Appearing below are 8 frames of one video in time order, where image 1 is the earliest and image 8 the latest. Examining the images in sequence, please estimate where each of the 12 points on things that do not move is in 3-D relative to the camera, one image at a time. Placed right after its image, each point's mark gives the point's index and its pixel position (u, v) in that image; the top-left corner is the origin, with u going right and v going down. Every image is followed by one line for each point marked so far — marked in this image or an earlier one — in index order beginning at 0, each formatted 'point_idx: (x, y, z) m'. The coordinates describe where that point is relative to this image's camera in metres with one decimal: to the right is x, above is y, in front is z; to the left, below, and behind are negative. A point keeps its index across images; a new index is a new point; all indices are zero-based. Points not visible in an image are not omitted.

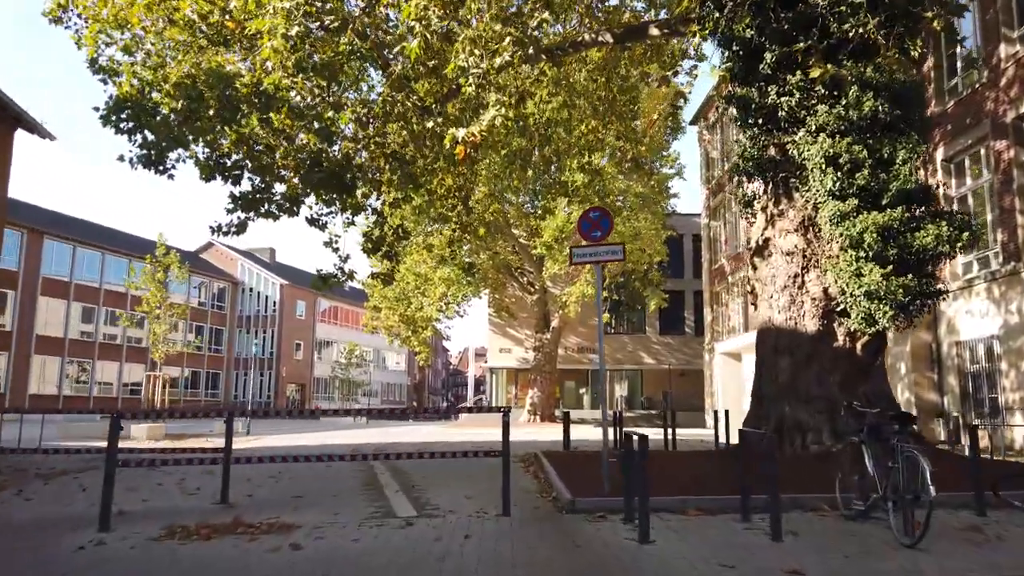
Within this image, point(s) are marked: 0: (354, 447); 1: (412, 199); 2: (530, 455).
0: (-3.4, -3.4, +15.9) m
1: (-2.3, +2.1, +16.7) m
2: (+0.3, -3.0, +13.2) m
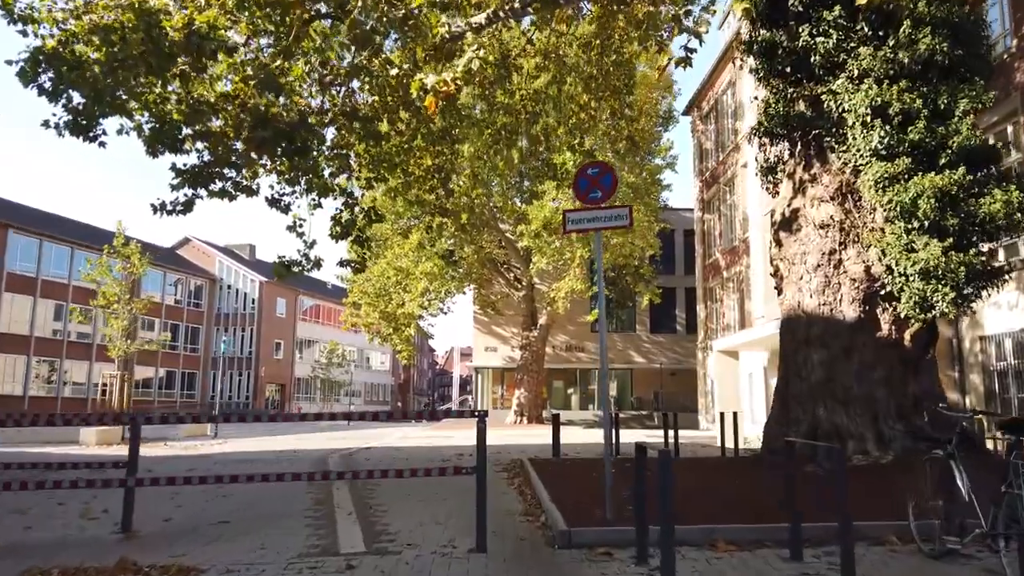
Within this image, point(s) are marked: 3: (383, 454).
0: (-3.7, -3.2, +14.4) m
1: (-2.6, +2.3, +15.2) m
2: (0.0, -2.8, +11.7) m
3: (-2.6, -3.2, +14.4) m
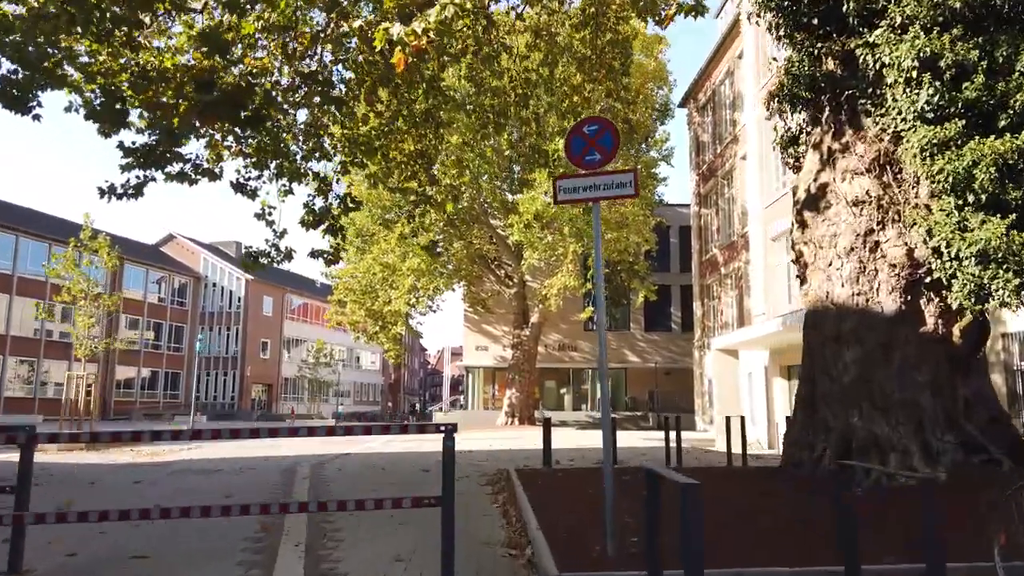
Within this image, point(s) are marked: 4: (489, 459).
0: (-3.9, -3.1, +13.3) m
1: (-2.8, +2.4, +14.0) m
2: (-0.2, -2.6, +10.6) m
3: (-2.8, -3.1, +13.3) m
4: (-0.4, -3.1, +13.6) m
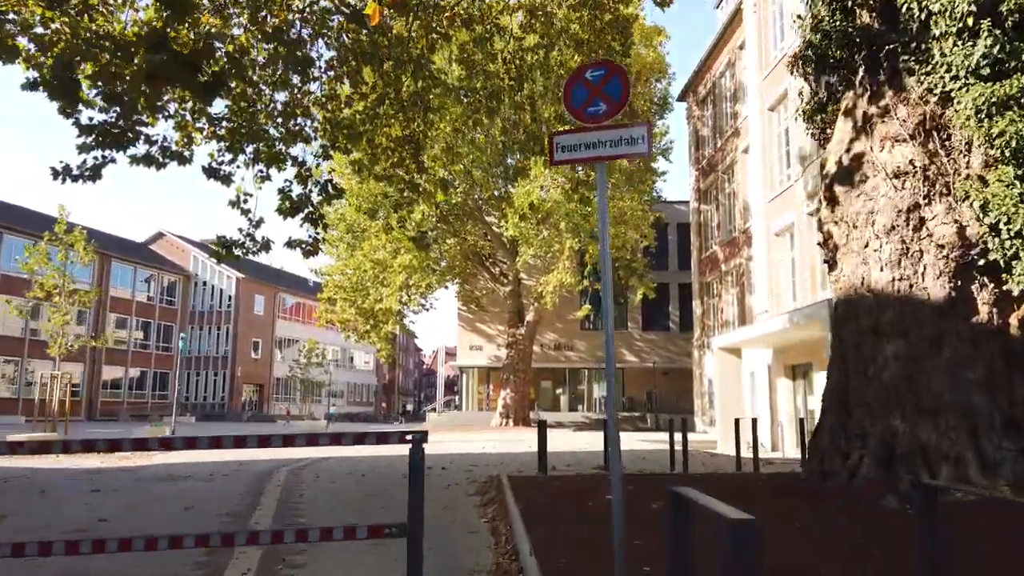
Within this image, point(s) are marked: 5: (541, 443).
0: (-4.0, -3.0, +12.4) m
1: (-2.9, +2.6, +13.2) m
2: (-0.3, -2.5, +9.8) m
3: (-2.9, -3.0, +12.4) m
4: (-0.5, -3.0, +12.7) m
5: (+0.4, -2.2, +10.6) m
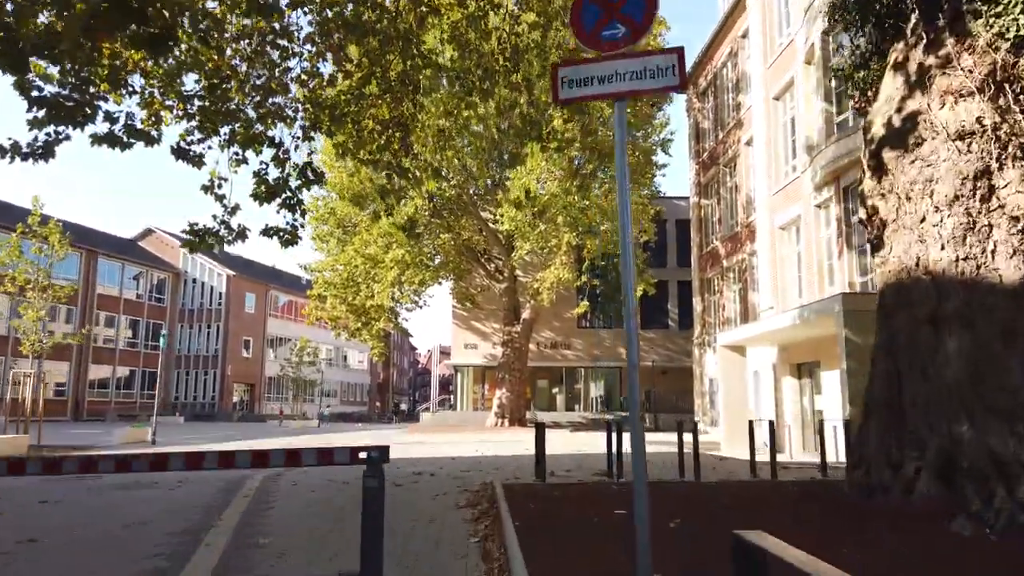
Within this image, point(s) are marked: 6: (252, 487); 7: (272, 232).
0: (-4.1, -2.9, +11.5) m
1: (-3.0, +2.7, +12.3) m
2: (-0.3, -2.4, +8.9) m
3: (-3.0, -2.9, +11.5) m
4: (-0.6, -2.8, +11.8) m
5: (+0.4, -2.1, +9.8) m
6: (-3.4, -2.6, +9.8) m
7: (-3.7, +0.9, +11.4) m
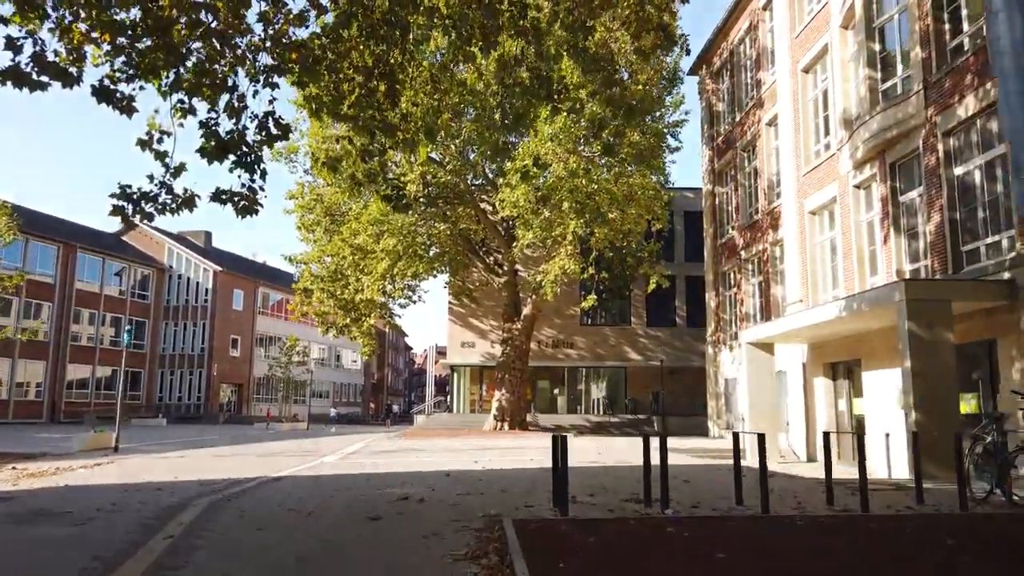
0: (-4.0, -2.6, +9.4) m
1: (-2.9, +2.9, +10.2) m
2: (-0.2, -2.2, +6.8) m
3: (-2.9, -2.6, +9.4) m
4: (-0.5, -2.6, +9.7) m
5: (+0.5, -1.8, +7.6) m
6: (-3.3, -2.4, +7.7) m
7: (-3.6, +1.1, +9.3) m
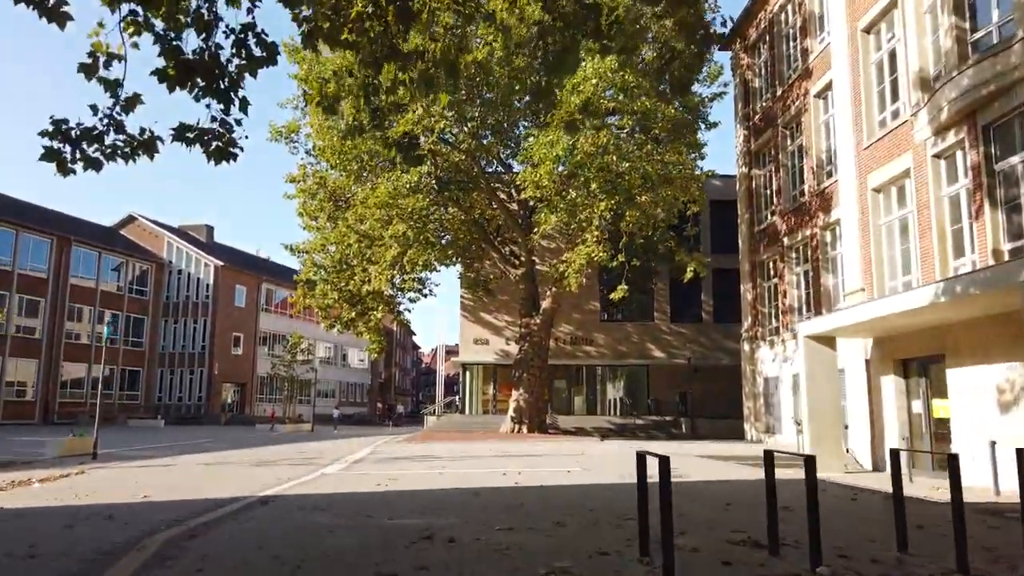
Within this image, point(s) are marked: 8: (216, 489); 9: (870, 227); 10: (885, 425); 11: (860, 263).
0: (-3.5, -2.3, +7.2) m
1: (-2.4, +3.3, +8.0) m
2: (+0.3, -1.8, +4.6) m
3: (-2.3, -2.3, +7.2) m
4: (0.0, -2.3, +7.5) m
5: (+1.0, -1.5, +5.4) m
6: (-2.8, -2.1, +5.5) m
7: (-3.1, +1.4, +7.1) m
8: (-4.5, -3.0, +11.2) m
9: (+8.6, +1.5, +17.9) m
10: (+8.4, -3.1, +16.8) m
11: (+8.5, +0.6, +18.3) m
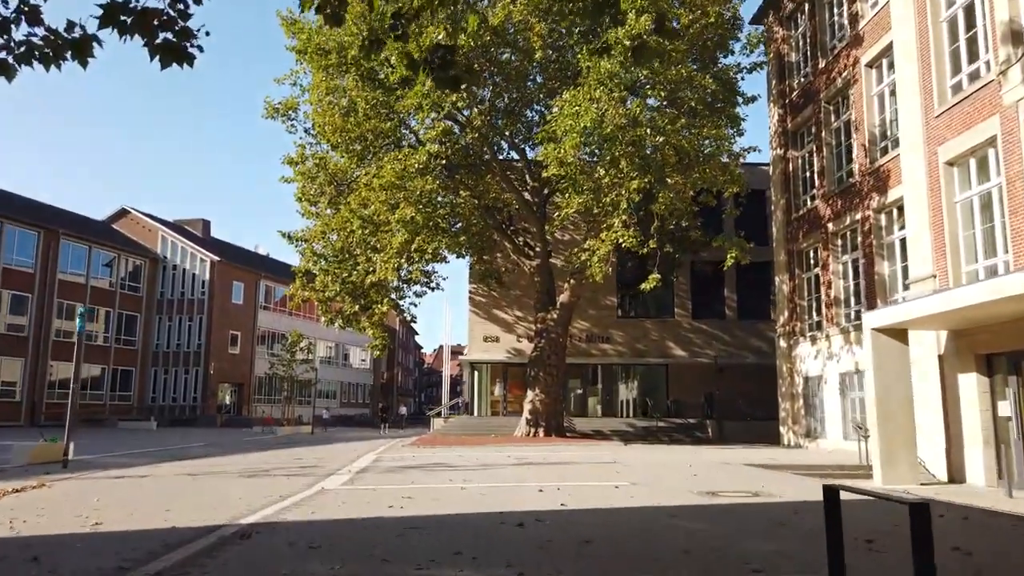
0: (-3.0, -2.0, +5.1) m
1: (-1.9, +3.6, +5.9) m
2: (+0.8, -1.5, +2.5) m
3: (-1.8, -2.0, +5.1) m
4: (+0.5, -2.0, +5.4) m
5: (+1.5, -1.2, +3.4) m
6: (-2.3, -1.8, +3.5) m
7: (-2.6, +1.7, +5.0) m
8: (-3.9, -2.7, +9.2) m
9: (+9.1, +1.8, +15.8) m
10: (+8.9, -2.8, +14.7) m
11: (+9.0, +0.9, +16.2) m
